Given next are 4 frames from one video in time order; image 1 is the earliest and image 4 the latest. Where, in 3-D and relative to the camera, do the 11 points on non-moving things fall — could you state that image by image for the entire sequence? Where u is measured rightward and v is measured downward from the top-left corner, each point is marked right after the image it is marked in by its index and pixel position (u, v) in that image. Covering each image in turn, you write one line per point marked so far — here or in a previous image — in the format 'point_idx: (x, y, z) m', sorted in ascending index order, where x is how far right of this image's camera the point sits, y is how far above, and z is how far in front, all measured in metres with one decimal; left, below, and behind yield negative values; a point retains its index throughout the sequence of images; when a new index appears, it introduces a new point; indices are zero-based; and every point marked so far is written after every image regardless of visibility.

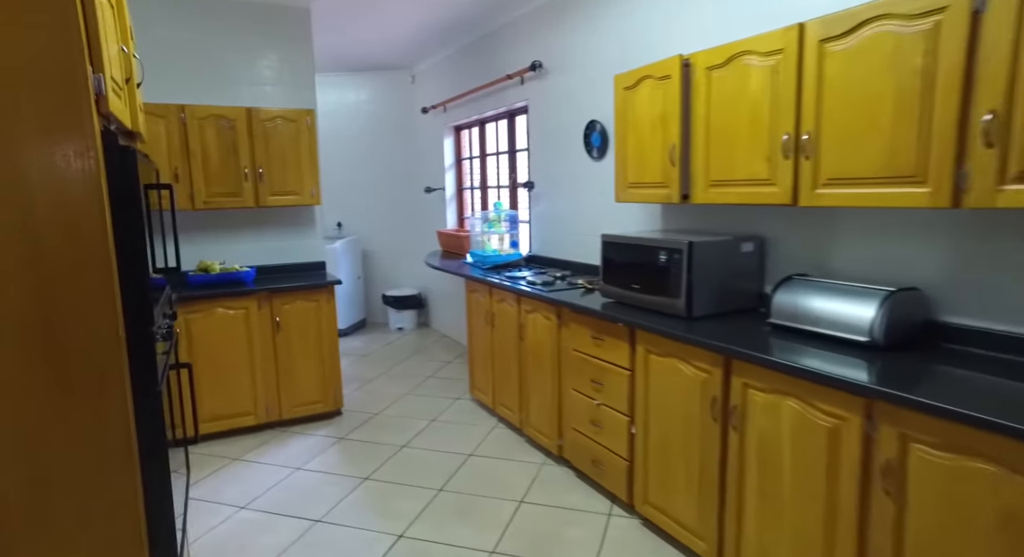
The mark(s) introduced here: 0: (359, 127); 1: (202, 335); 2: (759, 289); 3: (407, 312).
0: (-1.7, +1.7, +6.3) m
1: (-1.8, -0.3, +3.2) m
2: (+1.0, 0.0, +2.4) m
3: (-1.1, -0.4, +6.2) m
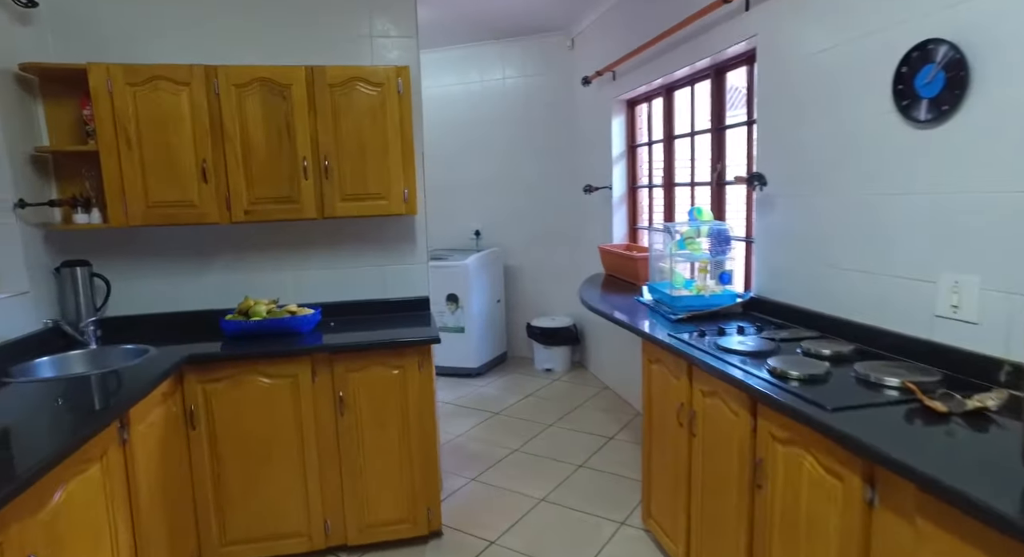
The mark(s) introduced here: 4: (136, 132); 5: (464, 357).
0: (-0.1, +1.5, +5.0) m
1: (-1.1, -0.5, +2.1) m
2: (+1.4, -0.3, +0.5) m
3: (+0.4, -0.6, +4.8) m
4: (-1.4, +0.6, +2.2) m
5: (-0.4, -0.7, +4.8) m
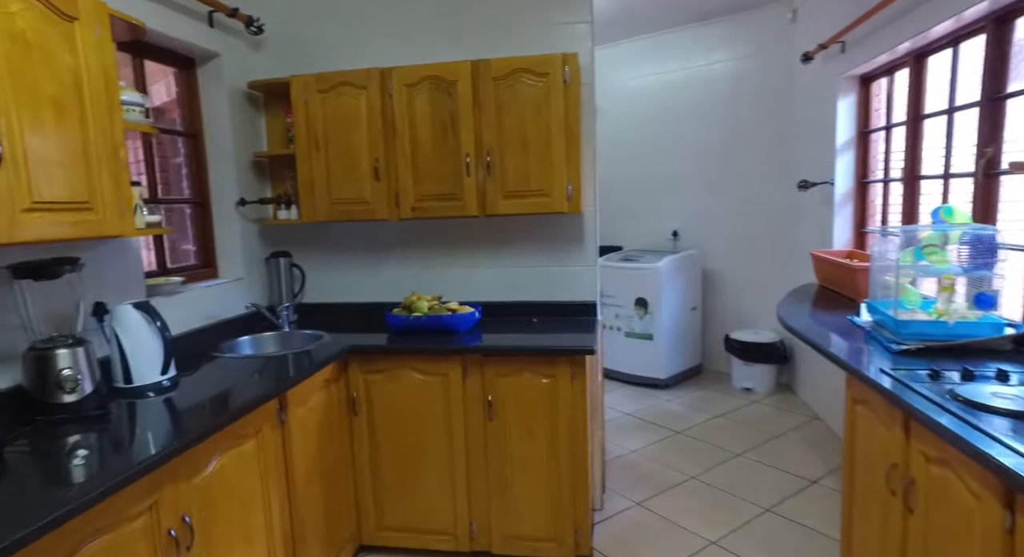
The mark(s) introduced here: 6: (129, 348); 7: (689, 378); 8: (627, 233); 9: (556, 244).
0: (+1.6, +1.4, +4.6) m
1: (-0.5, -0.5, +2.2) m
2: (+1.3, -0.4, -0.2) m
3: (+1.8, -0.7, +4.2) m
4: (-0.8, +0.6, +2.4) m
5: (+1.1, -0.7, +4.4) m
6: (-1.1, -0.2, +1.6) m
7: (+1.4, -0.8, +4.6) m
8: (+1.0, +0.4, +5.1) m
9: (+0.2, +0.1, +2.6) m
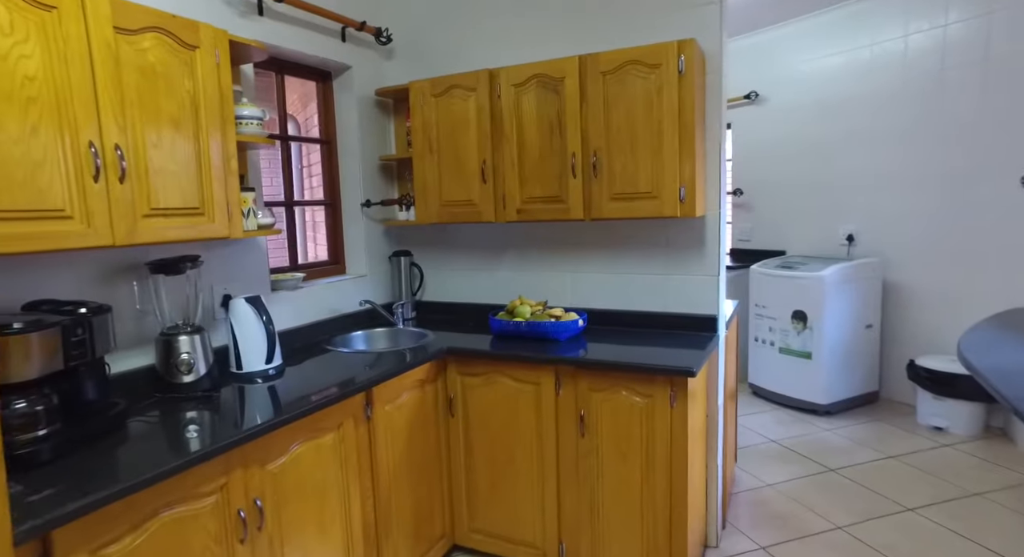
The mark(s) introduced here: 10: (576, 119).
0: (+2.6, +1.3, +3.8) m
1: (-0.1, -0.5, +2.2) m
2: (+0.9, -0.5, -0.6) m
3: (+2.6, -0.8, +3.5) m
4: (-0.3, +0.6, +2.4) m
5: (+2.0, -0.8, +3.9) m
6: (-0.9, -0.2, +1.8) m
7: (+2.4, -0.9, +4.0) m
8: (+2.2, +0.3, +4.5) m
9: (+0.7, +0.1, +2.3) m
10: (+0.2, +0.6, +2.1) m
